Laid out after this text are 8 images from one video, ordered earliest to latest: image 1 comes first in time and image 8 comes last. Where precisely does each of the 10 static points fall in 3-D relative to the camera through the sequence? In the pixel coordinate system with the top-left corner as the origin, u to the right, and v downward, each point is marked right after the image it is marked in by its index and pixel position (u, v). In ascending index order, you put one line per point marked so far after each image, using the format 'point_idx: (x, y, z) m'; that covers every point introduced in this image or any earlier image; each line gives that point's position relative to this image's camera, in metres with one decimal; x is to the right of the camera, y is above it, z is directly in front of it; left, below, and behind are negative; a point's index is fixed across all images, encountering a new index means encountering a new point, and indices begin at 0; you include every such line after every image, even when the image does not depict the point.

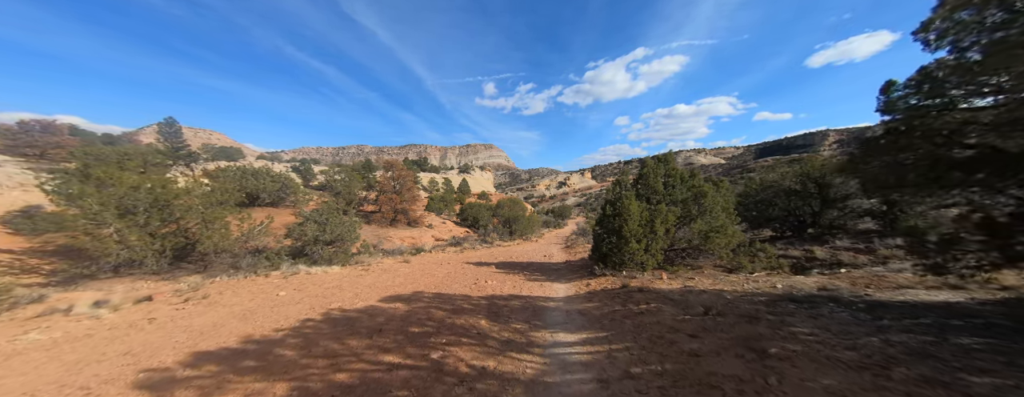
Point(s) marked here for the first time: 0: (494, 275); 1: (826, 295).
0: (-0.6, -2.8, +10.9) m
1: (+6.0, -1.8, +5.6) m
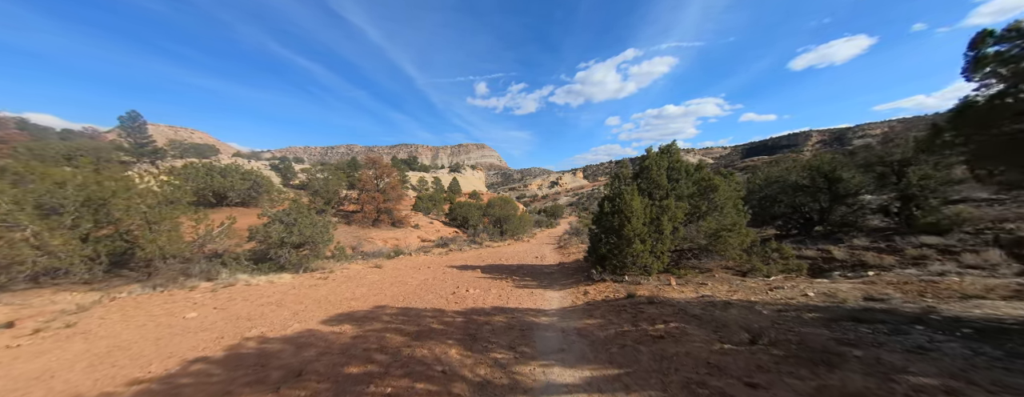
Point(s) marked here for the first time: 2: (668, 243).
0: (-1.1, -2.7, +9.6) m
1: (+5.7, -1.7, +4.4) m
2: (+4.7, -1.3, +8.7) m
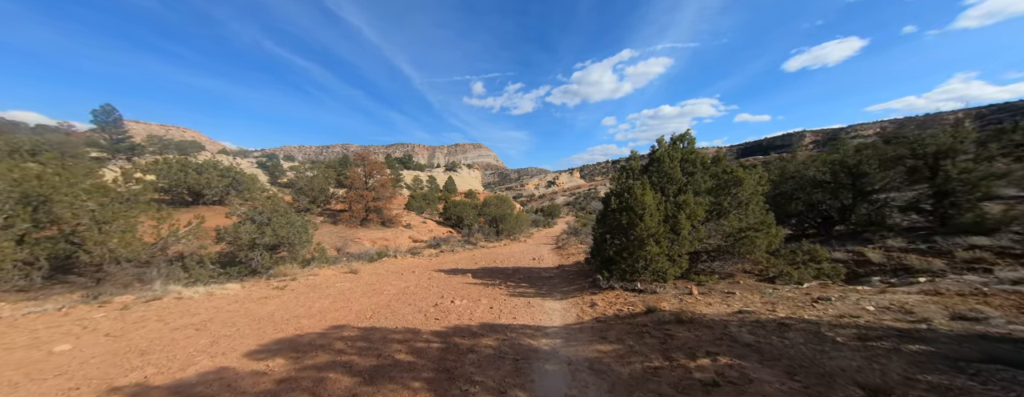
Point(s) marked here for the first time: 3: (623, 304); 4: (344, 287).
0: (-1.2, -2.6, +8.3) m
1: (+5.5, -1.5, +3.3) m
2: (+4.5, -1.2, +7.5) m
3: (+2.3, -2.2, +6.0) m
4: (-4.1, -2.2, +7.2) m
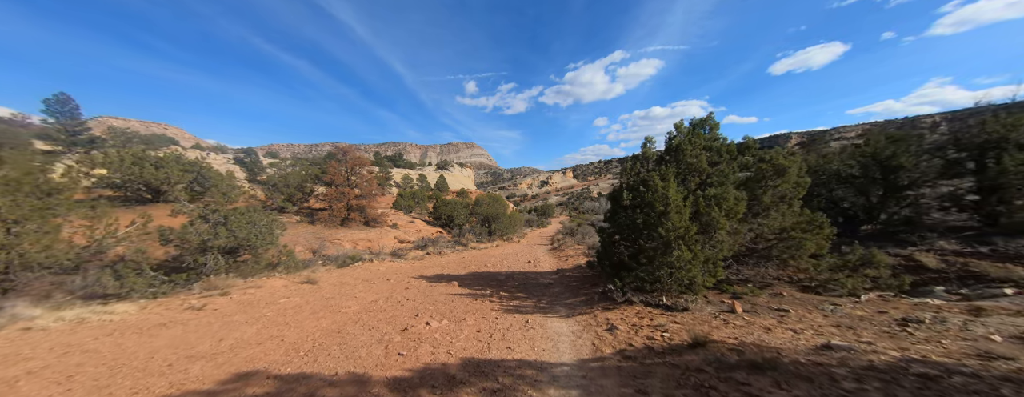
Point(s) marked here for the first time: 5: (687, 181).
0: (-1.4, -2.4, +6.8) m
1: (+5.5, -1.4, +1.9) m
2: (+4.4, -1.1, +6.1) m
3: (+2.2, -2.0, +4.6) m
4: (-4.2, -2.0, +5.6) m
5: (+4.4, +0.4, +7.4) m
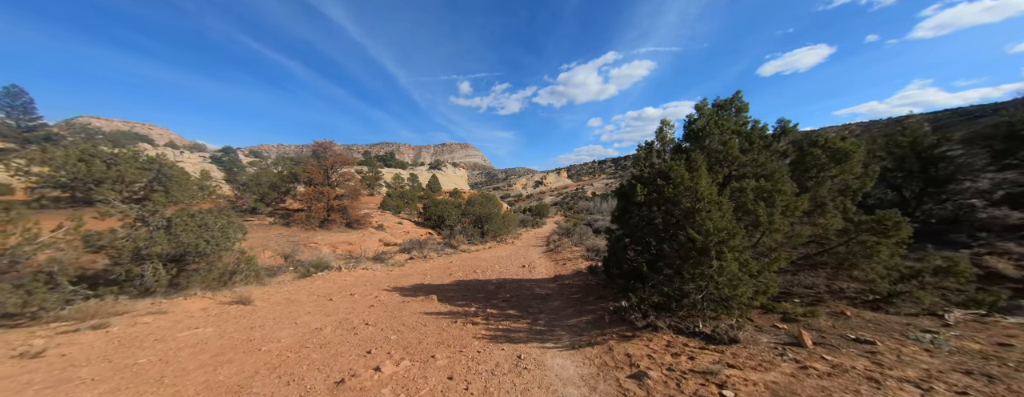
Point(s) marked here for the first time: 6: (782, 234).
0: (-1.6, -2.3, +5.3) m
1: (+5.4, -1.3, +0.6) m
2: (+4.2, -0.9, +4.7) m
3: (+2.0, -1.9, +3.1) m
4: (-4.4, -1.9, +4.1) m
5: (+4.1, +0.5, +6.0) m
6: (+4.2, -0.6, +4.8) m
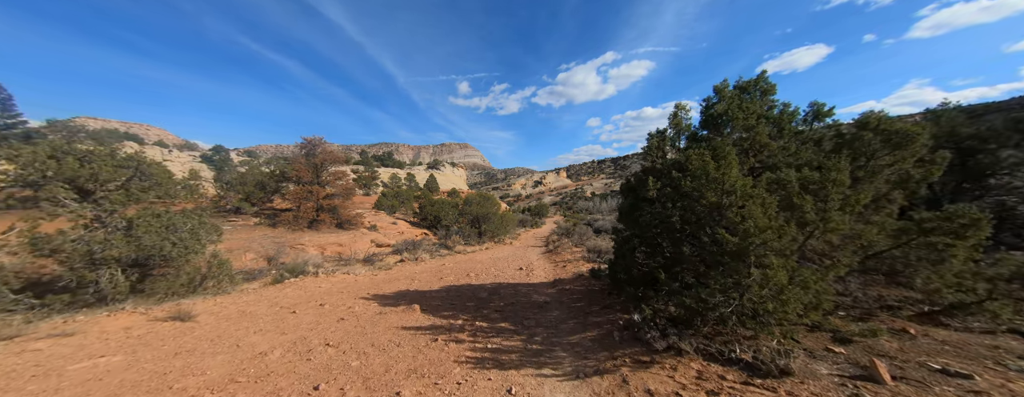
0: (-1.7, -2.2, +4.4) m
1: (+5.3, -1.2, -0.3) m
2: (+4.1, -0.8, +3.9) m
3: (+1.9, -1.8, +2.3) m
4: (-4.6, -1.9, +3.2) m
5: (+4.0, +0.6, +5.1) m
6: (+4.1, -0.5, +3.9) m
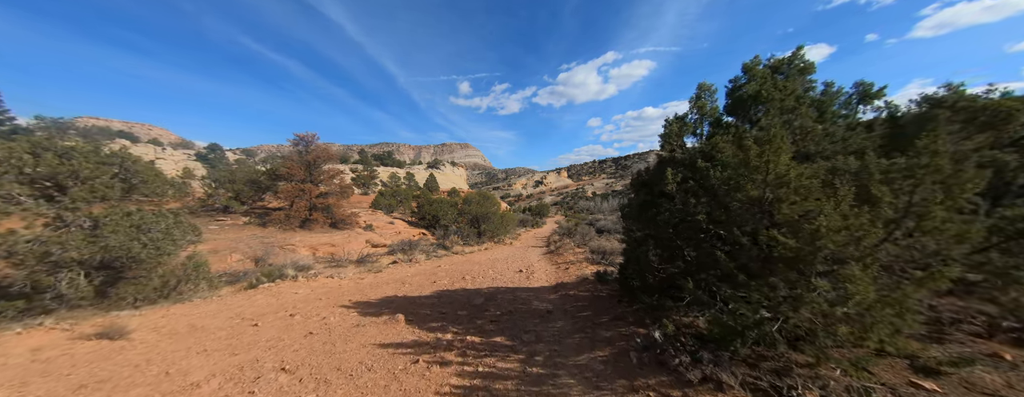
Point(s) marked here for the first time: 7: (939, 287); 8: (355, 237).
0: (-1.8, -2.1, +3.7) m
1: (+5.2, -1.1, -1.1) m
2: (+4.0, -0.8, +3.1) m
3: (+1.8, -1.7, +1.5) m
4: (-4.6, -1.8, +2.4) m
5: (+3.9, +0.7, +4.3) m
6: (+4.0, -0.4, +3.1) m
7: (+3.9, -0.8, +3.0) m
8: (-10.4, -2.6, +19.4) m
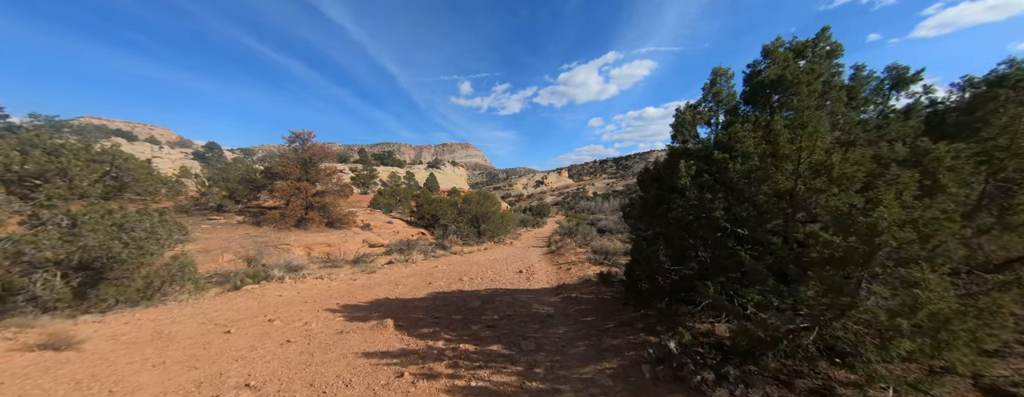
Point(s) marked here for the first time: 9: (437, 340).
0: (-1.8, -2.1, +3.2) m
1: (+5.2, -1.0, -1.6) m
2: (+4.0, -0.7, +2.6) m
3: (+1.8, -1.6, +1.0) m
4: (-4.7, -1.7, +2.0) m
5: (+3.9, +0.8, +3.9) m
6: (+4.0, -0.3, +2.7) m
7: (+3.9, -0.7, +2.5) m
8: (-10.4, -2.5, +19.0) m
9: (-1.2, -2.3, +4.7) m
